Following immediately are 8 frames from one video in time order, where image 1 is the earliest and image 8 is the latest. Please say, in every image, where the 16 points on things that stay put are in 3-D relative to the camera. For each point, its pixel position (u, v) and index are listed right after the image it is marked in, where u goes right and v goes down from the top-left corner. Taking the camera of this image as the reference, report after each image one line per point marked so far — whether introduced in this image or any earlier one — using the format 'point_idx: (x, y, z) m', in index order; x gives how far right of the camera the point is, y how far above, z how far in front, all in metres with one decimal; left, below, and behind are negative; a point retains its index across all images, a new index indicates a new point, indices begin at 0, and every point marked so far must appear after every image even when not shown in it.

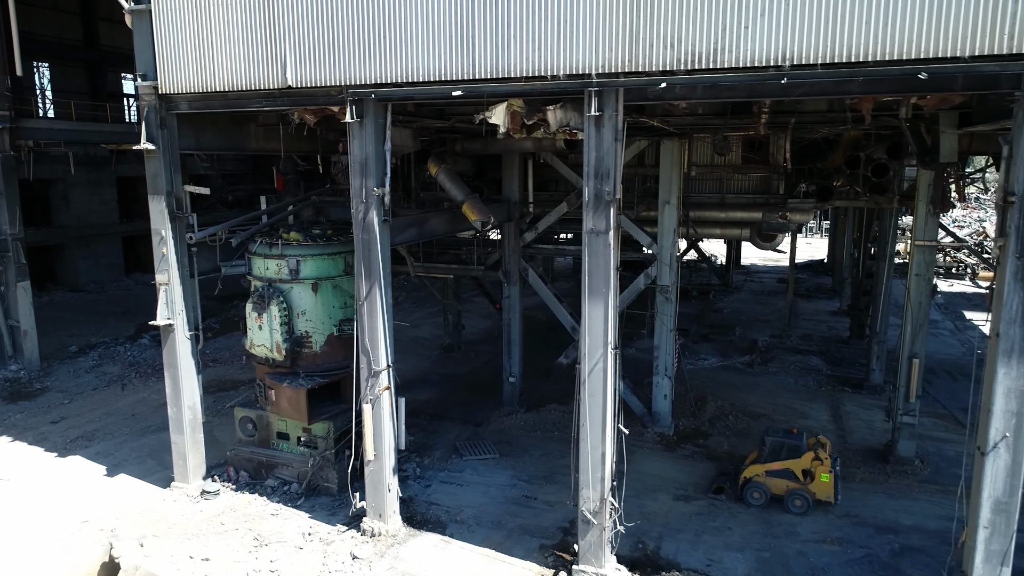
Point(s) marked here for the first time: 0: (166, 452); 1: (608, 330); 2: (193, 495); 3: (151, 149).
0: (-5.8, -2.8, +12.4) m
1: (+1.0, -0.5, +7.9) m
2: (-4.6, -3.0, +10.7) m
3: (-4.8, +1.8, +9.7) m
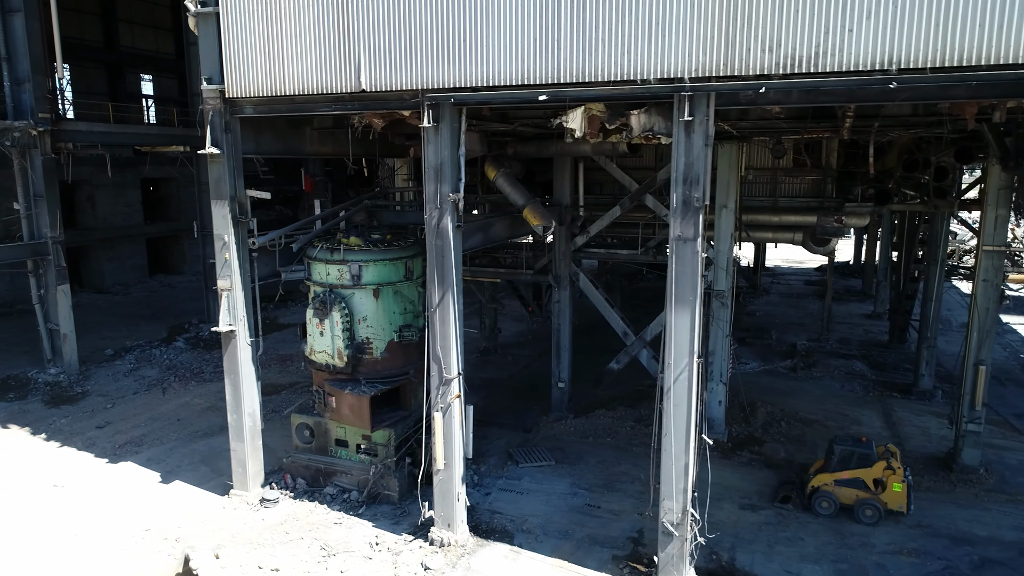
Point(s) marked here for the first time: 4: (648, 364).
0: (-4.9, -2.8, +12.3) m
1: (+1.9, -0.5, +7.8) m
2: (-3.7, -3.1, +10.5) m
3: (-3.9, +1.8, +9.6) m
4: (+2.5, -1.4, +13.2) m
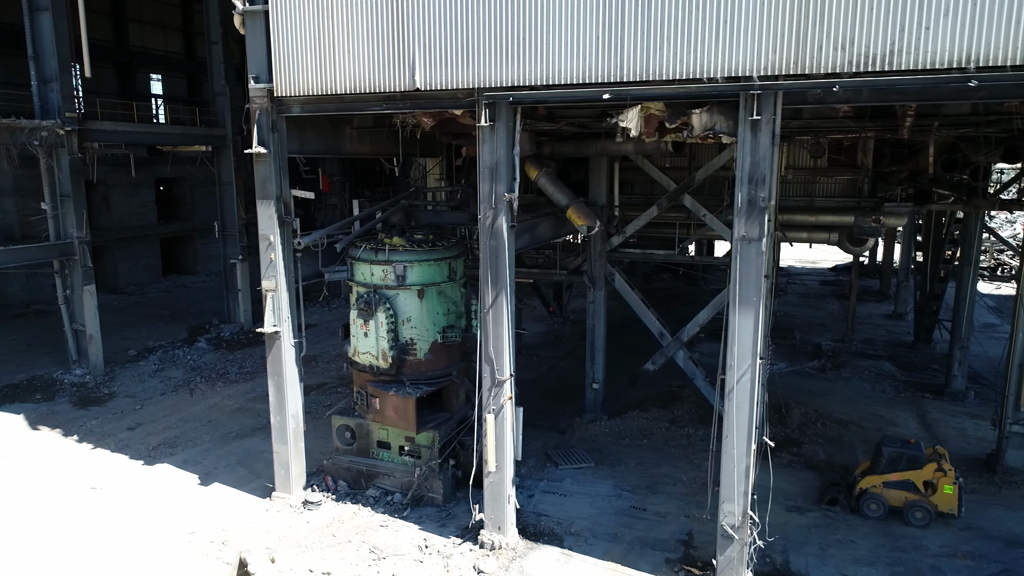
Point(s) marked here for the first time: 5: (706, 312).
0: (-4.2, -2.9, +12.2) m
1: (+2.6, -0.5, +7.7) m
2: (-3.1, -3.1, +10.5) m
3: (-3.2, +1.8, +9.5) m
4: (+3.1, -1.4, +13.1) m
5: (+3.4, -0.4, +12.9) m
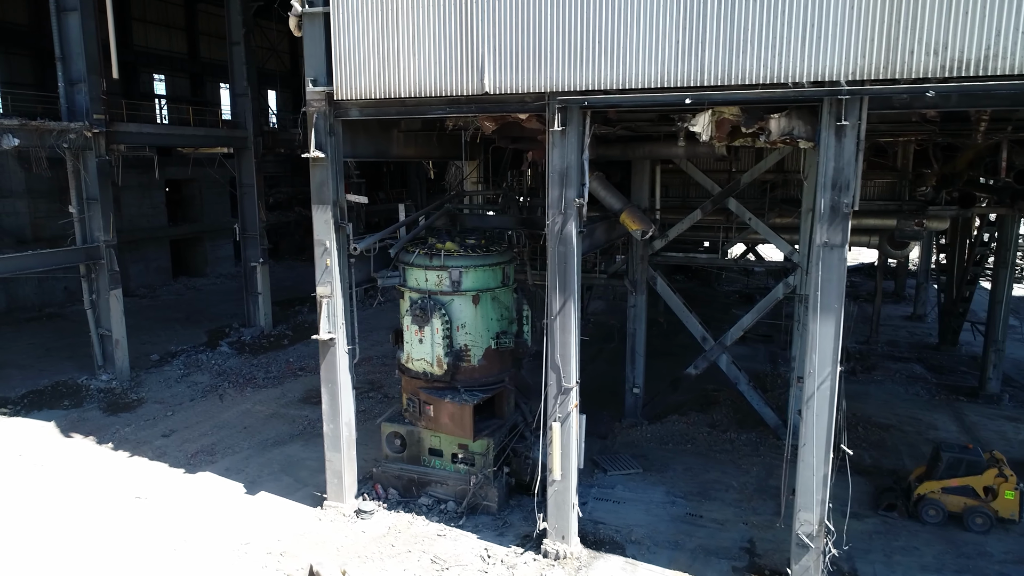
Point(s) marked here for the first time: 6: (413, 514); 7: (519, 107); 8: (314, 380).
0: (-3.5, -2.9, +12.0) m
1: (+3.4, -0.6, +7.6) m
2: (-2.3, -3.2, +10.3) m
3: (-2.5, +1.7, +9.4) m
4: (+3.8, -1.4, +13.1) m
5: (+4.1, -0.5, +12.8) m
6: (-1.4, -3.2, +10.3) m
7: (+0.1, +2.1, +8.5) m
8: (-4.5, -2.1, +16.8) m
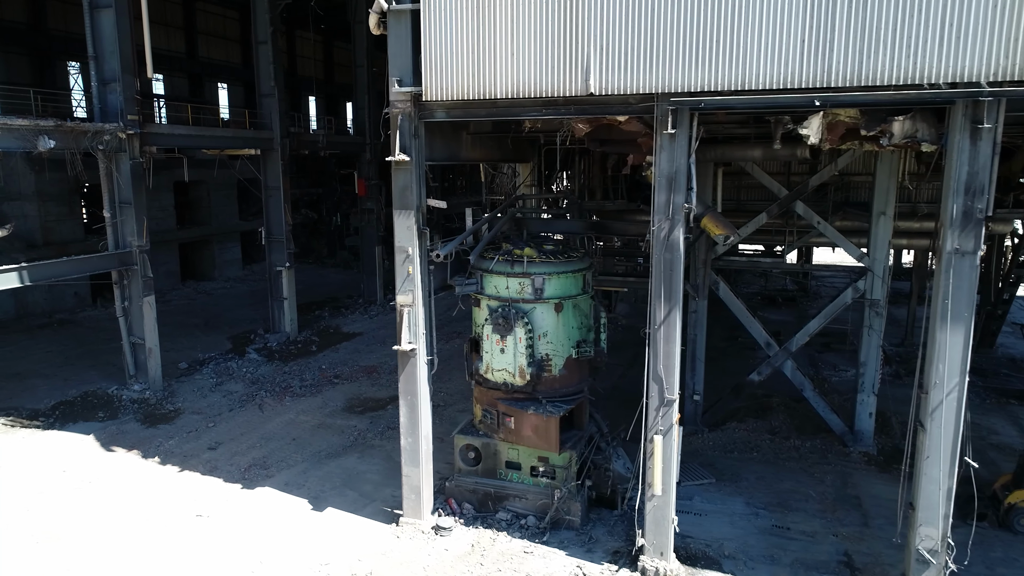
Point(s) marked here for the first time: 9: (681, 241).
0: (-2.4, -3.1, +11.6) m
1: (+4.6, -0.7, +7.4) m
2: (-1.1, -3.3, +9.9) m
3: (-1.3, +1.6, +9.0) m
4: (+4.9, -1.5, +12.8) m
5: (+5.2, -0.6, +12.6) m
6: (-0.3, -3.3, +10.0) m
7: (+1.2, +2.0, +8.2) m
8: (-3.5, -2.2, +16.3) m
9: (+1.9, +0.5, +8.2) m
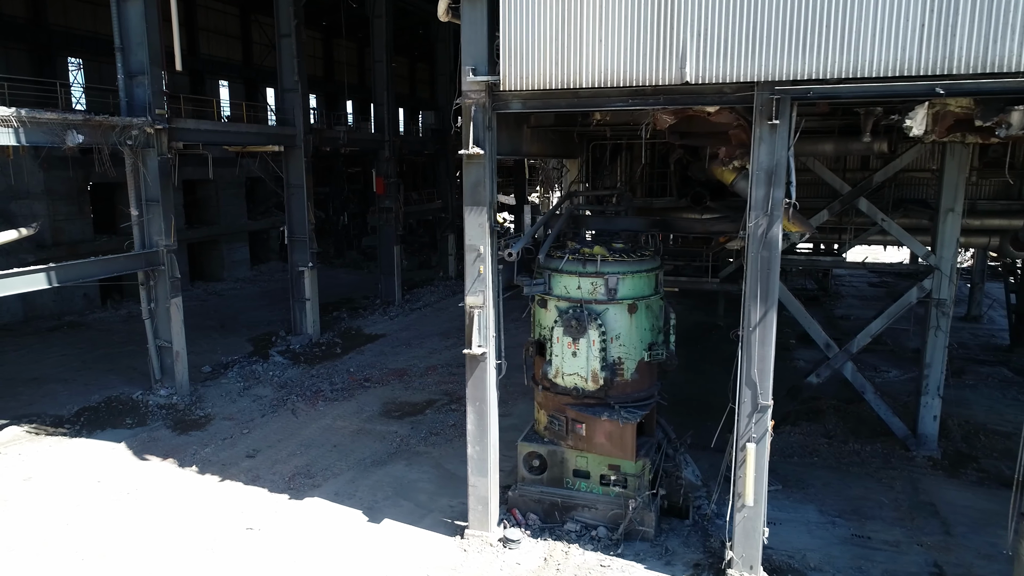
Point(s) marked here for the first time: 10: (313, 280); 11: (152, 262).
0: (-1.5, -3.1, +11.1) m
1: (+5.5, -0.7, +7.0) m
2: (-0.2, -3.3, +9.4) m
3: (-0.4, +1.6, +8.5) m
4: (+5.8, -1.5, +12.5) m
5: (+6.1, -0.6, +12.2) m
6: (+0.7, -3.3, +9.5) m
7: (+2.2, +2.0, +7.8) m
8: (-2.7, -2.2, +15.8) m
9: (+2.8, +0.5, +7.7) m
10: (-5.3, +0.2, +19.8) m
11: (-7.1, +0.5, +14.5) m
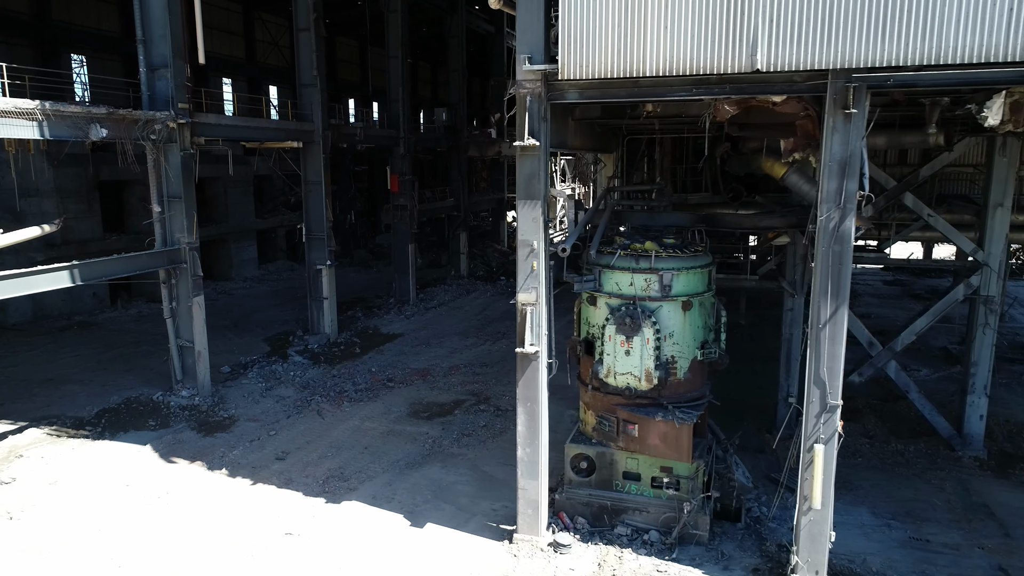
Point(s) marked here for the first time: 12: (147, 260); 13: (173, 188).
0: (-0.8, -3.0, +10.8) m
1: (+6.2, -0.6, +6.7) m
2: (+0.4, -3.3, +9.2) m
3: (+0.2, +1.6, +8.2) m
4: (+6.4, -1.5, +12.2) m
5: (+6.7, -0.5, +11.9) m
6: (+1.3, -3.2, +9.2) m
7: (+2.8, +2.0, +7.5) m
8: (-2.1, -2.2, +15.5) m
9: (+3.5, +0.6, +7.5) m
10: (-4.8, +0.3, +19.4) m
11: (-6.5, +0.5, +14.2) m
12: (-6.7, +0.5, +13.6) m
13: (-6.5, +1.9, +14.1) m
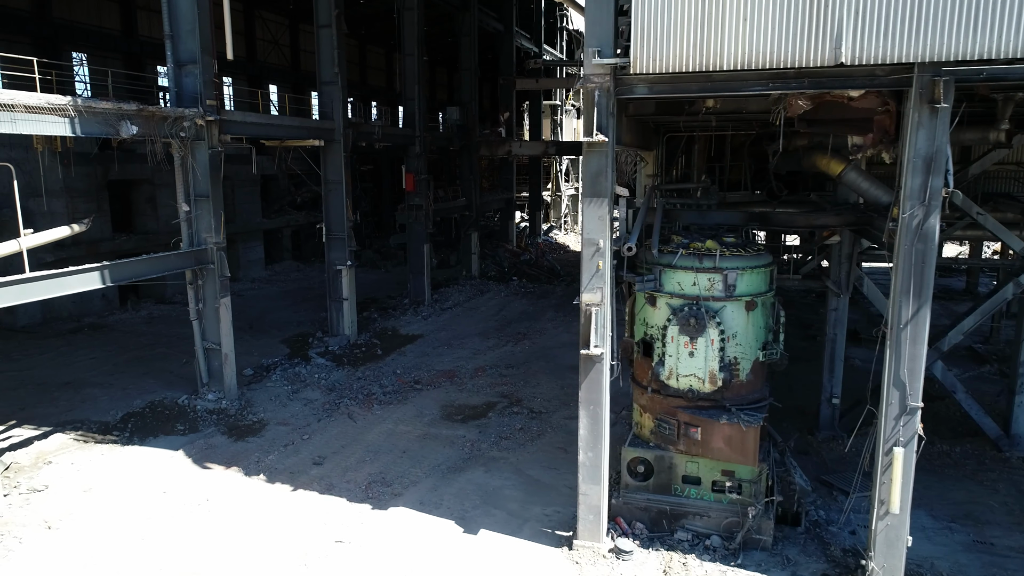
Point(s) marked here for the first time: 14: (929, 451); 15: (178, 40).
0: (-0.1, -3.0, +10.6) m
1: (+7.0, -0.6, +6.6) m
2: (+1.2, -3.3, +8.9) m
3: (+1.0, +1.6, +8.0) m
4: (+7.1, -1.4, +12.1) m
5: (+7.4, -0.5, +11.8) m
6: (+2.0, -3.2, +9.0) m
7: (+3.6, +2.0, +7.3) m
8: (-1.5, -2.2, +15.3) m
9: (+4.2, +0.6, +7.3) m
10: (-4.2, +0.2, +19.1) m
11: (-5.9, +0.5, +13.9) m
12: (-6.1, +0.5, +13.3) m
13: (-5.9, +1.9, +13.8) m
14: (+6.9, -2.7, +12.2) m
15: (-6.1, +4.5, +13.4) m
